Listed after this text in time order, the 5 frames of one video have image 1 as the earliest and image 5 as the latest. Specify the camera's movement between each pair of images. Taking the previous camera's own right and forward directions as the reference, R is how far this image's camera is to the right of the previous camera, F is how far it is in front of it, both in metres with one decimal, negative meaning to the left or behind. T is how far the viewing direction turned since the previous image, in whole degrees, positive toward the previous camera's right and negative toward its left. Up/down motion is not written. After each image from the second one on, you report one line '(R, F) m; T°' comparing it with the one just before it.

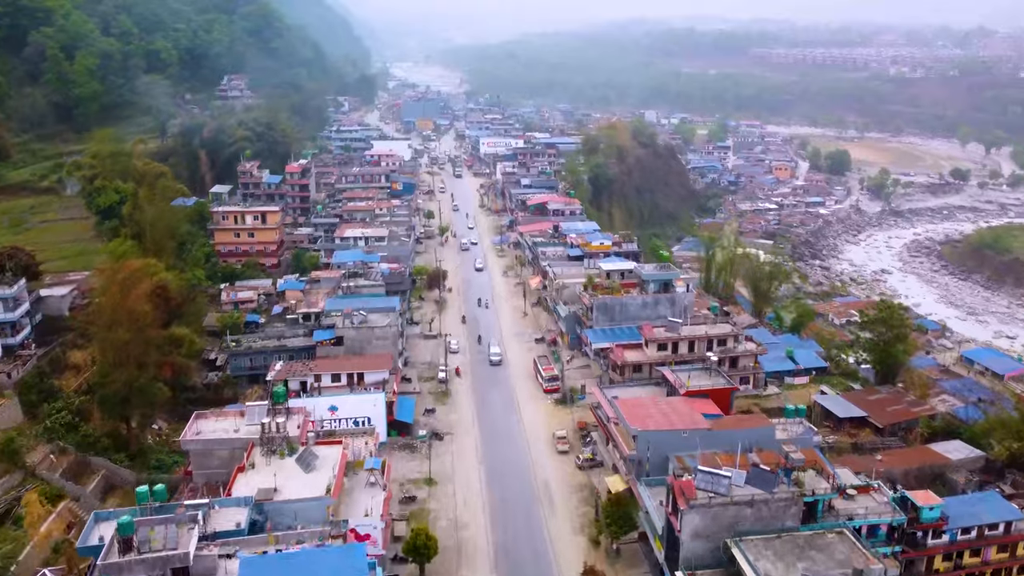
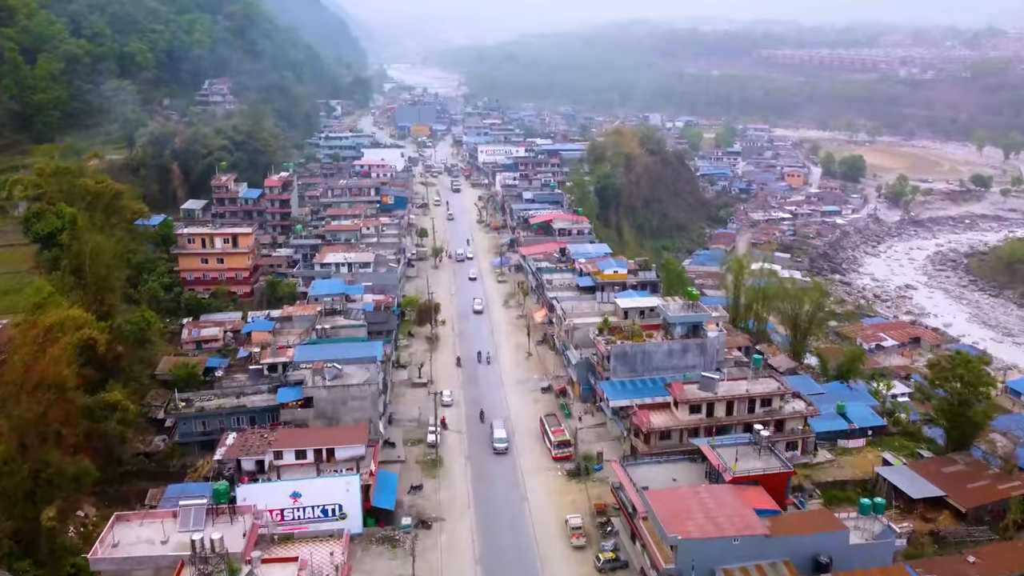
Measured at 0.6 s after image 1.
(-0.1, +2.8) m; 0°
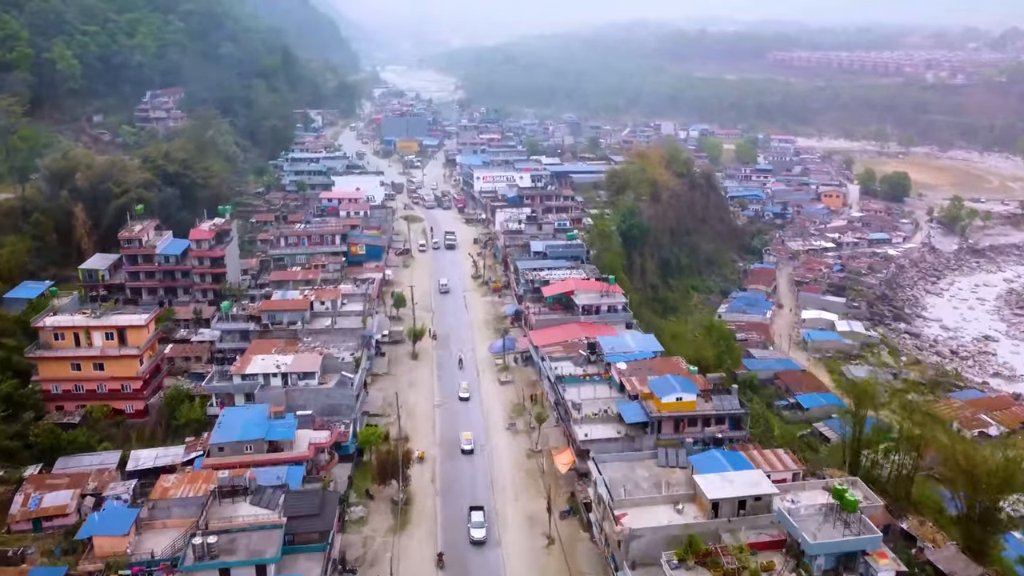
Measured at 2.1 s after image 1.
(-0.2, +7.0) m; 0°
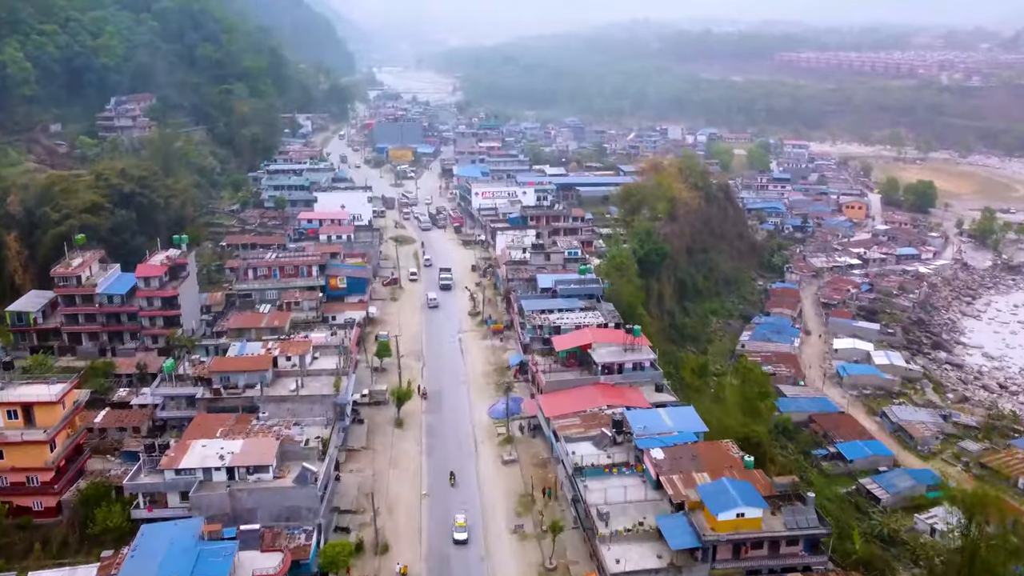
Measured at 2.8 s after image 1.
(-0.1, +3.3) m; 0°
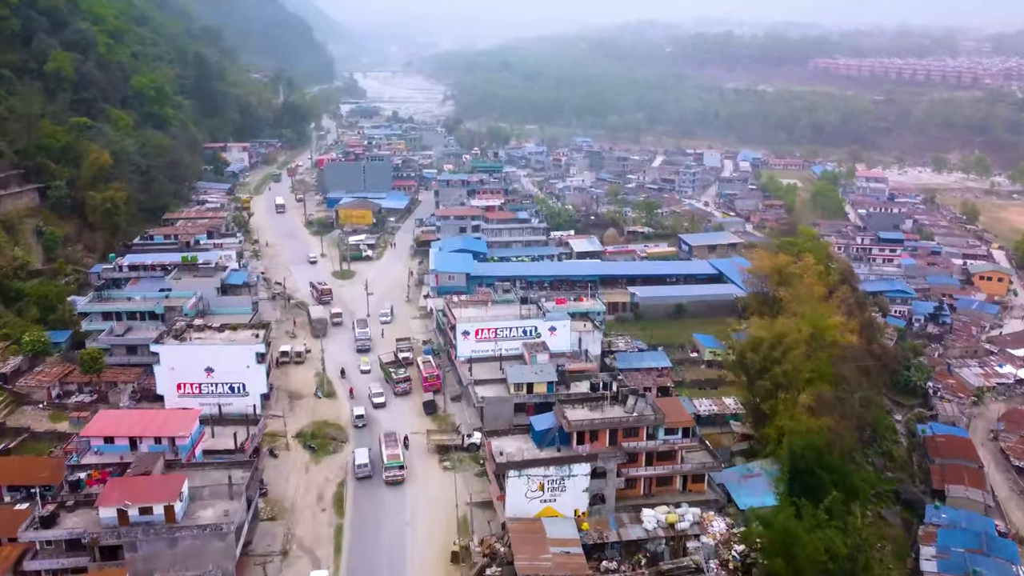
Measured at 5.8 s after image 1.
(-0.5, +13.9) m; 0°
